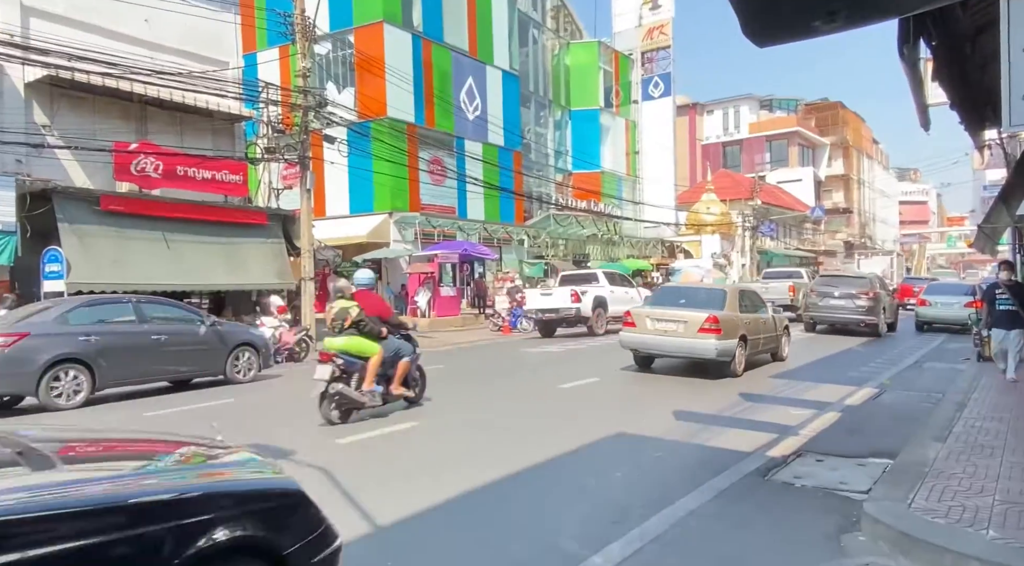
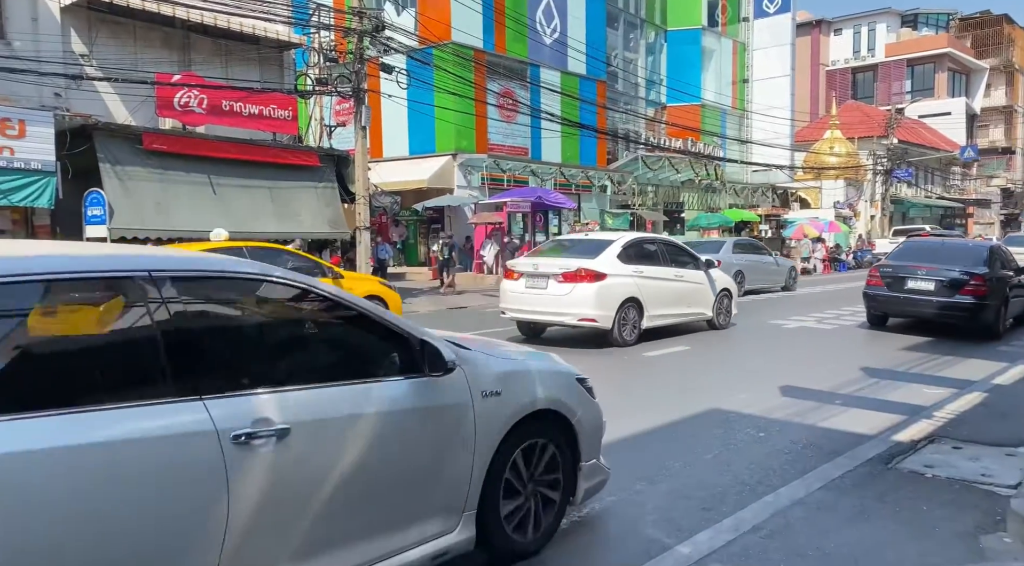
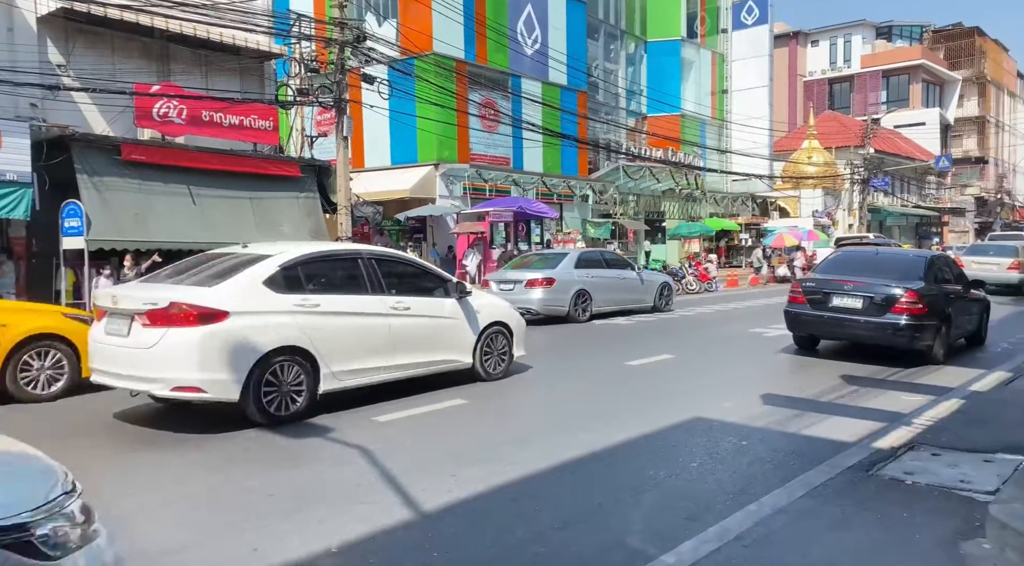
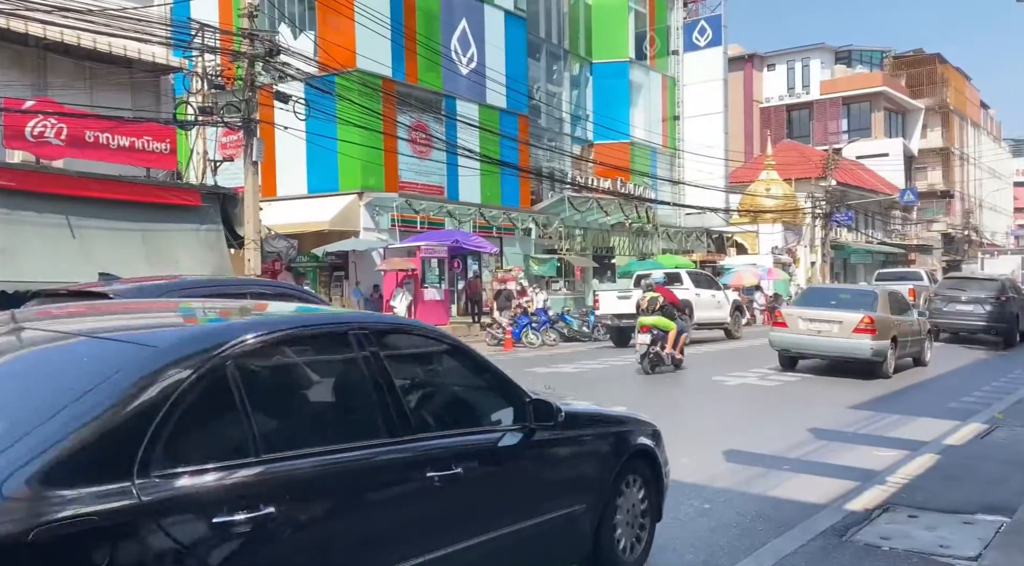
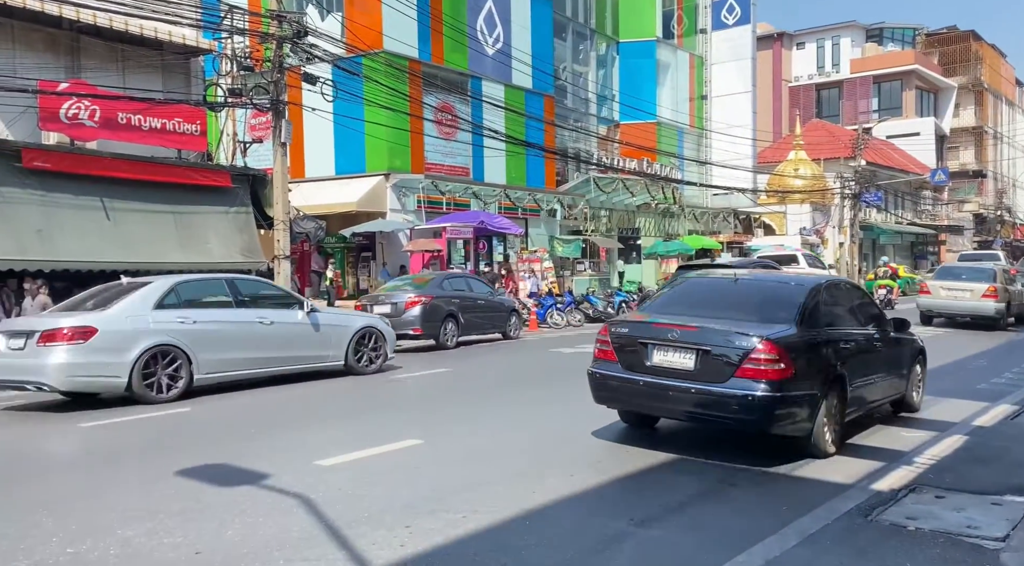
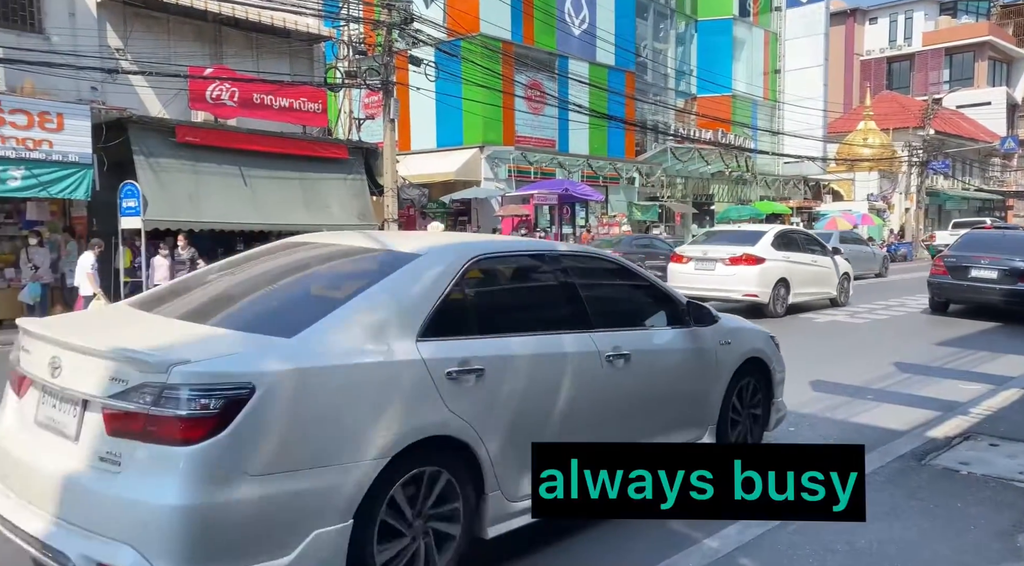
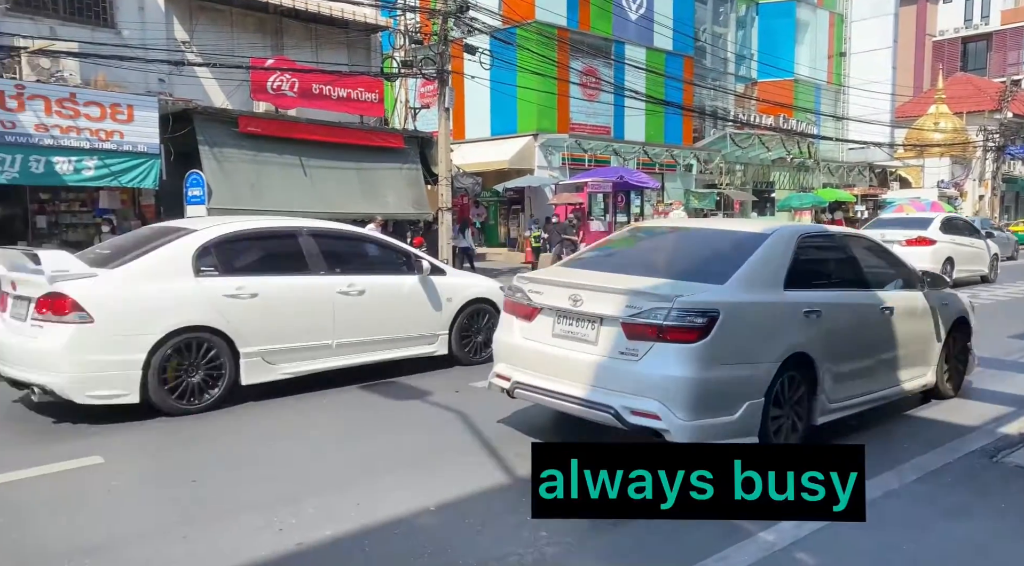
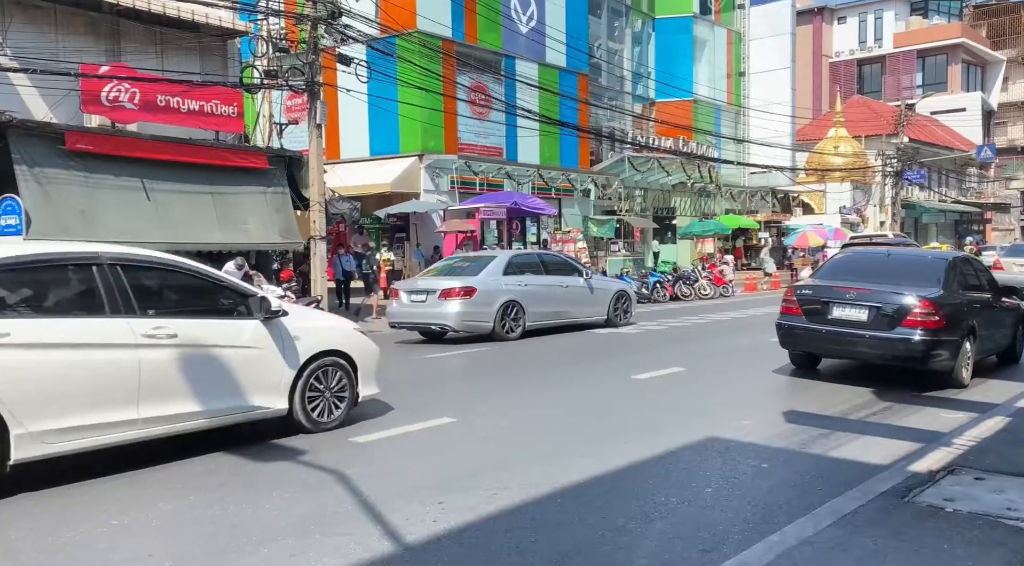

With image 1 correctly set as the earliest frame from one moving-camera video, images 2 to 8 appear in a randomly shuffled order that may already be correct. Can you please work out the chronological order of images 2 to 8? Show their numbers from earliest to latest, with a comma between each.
4, 5, 8, 3, 2, 6, 7
